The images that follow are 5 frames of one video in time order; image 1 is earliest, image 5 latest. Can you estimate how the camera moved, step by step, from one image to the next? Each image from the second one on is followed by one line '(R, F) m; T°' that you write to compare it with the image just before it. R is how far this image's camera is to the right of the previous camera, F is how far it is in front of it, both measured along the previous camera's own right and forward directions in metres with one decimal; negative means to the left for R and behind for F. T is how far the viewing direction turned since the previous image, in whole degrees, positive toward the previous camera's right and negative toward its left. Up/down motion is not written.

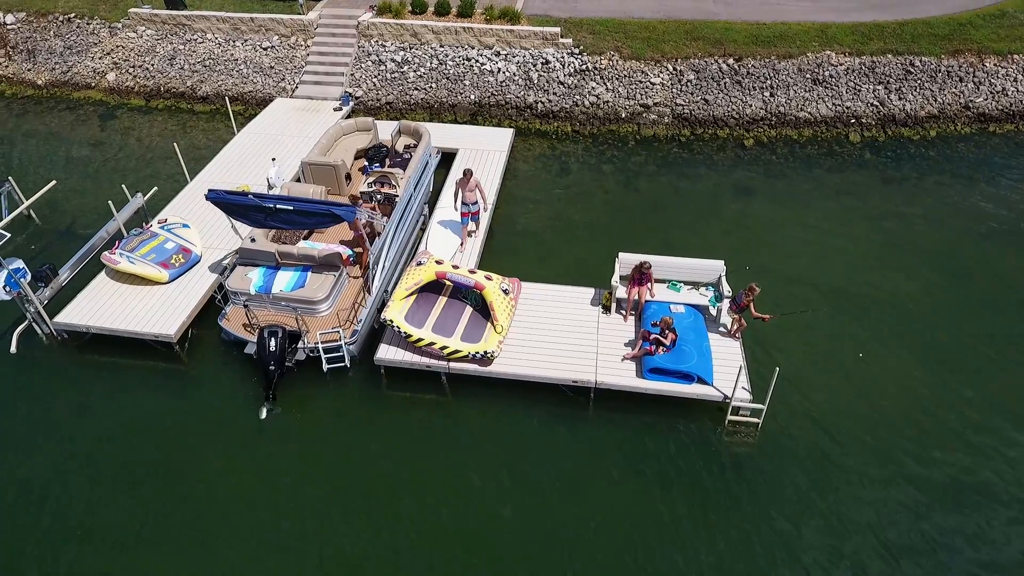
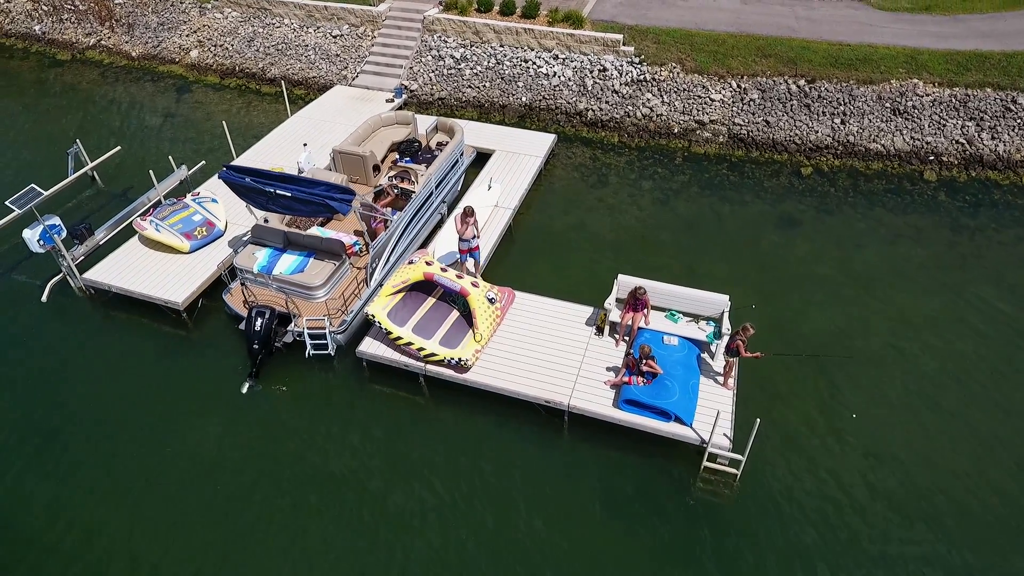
(+1.8, +0.4) m; -7°
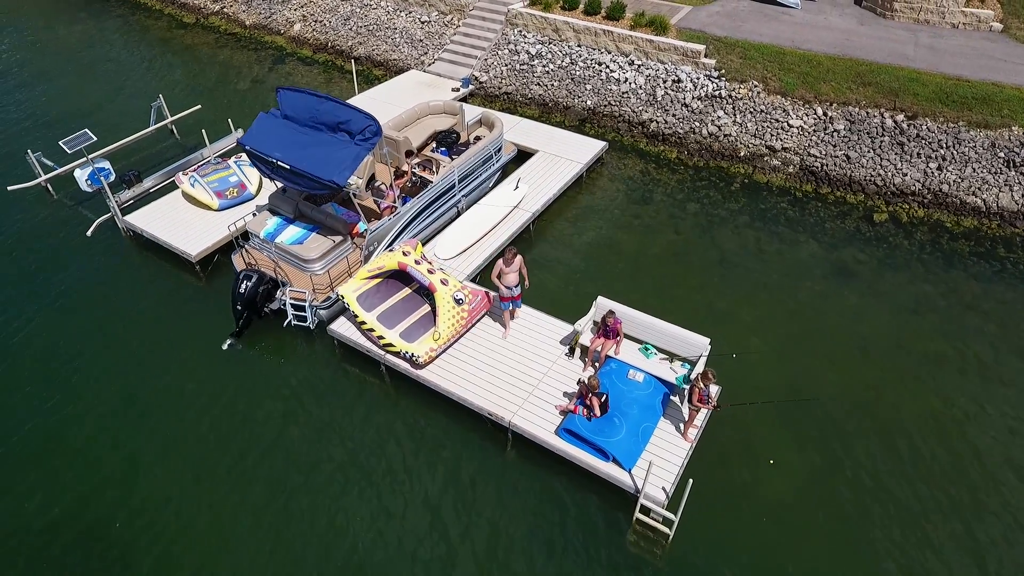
(+2.7, +0.6) m; -10°
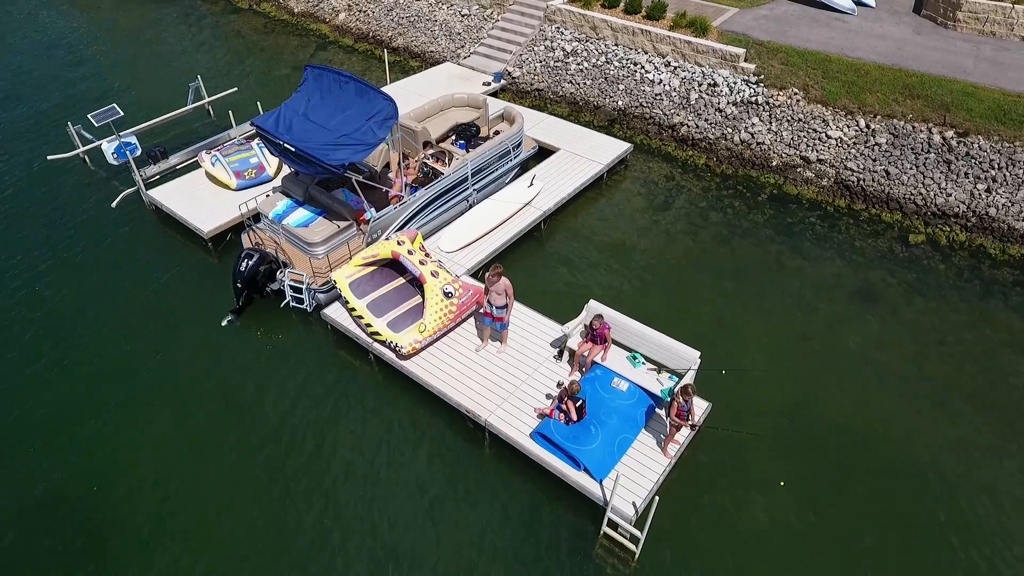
(+1.1, +0.3) m; -4°
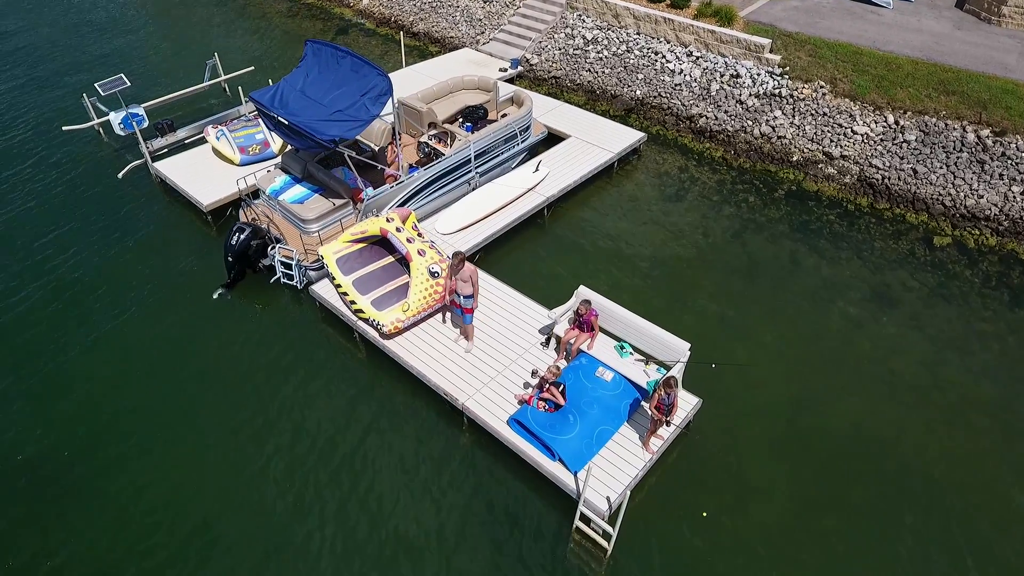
(+0.8, +0.4) m; -3°
